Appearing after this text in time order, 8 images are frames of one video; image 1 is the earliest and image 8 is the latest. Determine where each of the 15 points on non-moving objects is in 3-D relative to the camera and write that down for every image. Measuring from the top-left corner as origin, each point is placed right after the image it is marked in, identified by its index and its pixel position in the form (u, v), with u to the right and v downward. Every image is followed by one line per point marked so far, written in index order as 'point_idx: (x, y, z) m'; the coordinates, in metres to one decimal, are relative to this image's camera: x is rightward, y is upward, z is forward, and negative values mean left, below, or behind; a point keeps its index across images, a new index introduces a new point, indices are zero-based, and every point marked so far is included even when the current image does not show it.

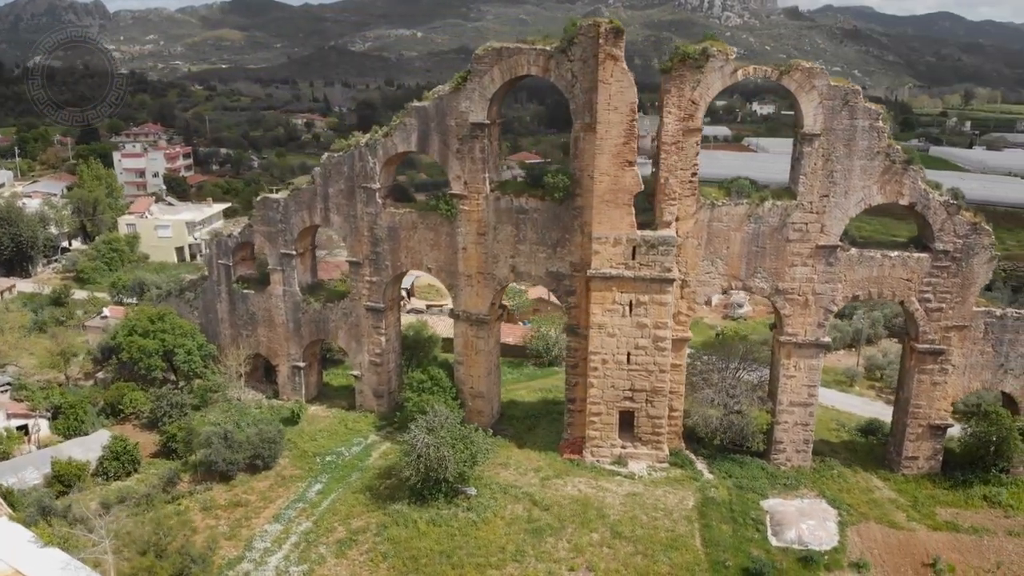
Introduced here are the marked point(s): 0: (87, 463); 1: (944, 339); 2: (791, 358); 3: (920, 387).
0: (-9.6, -3.9, +16.7) m
1: (+10.0, -1.2, +17.0) m
2: (+6.6, -1.7, +17.5) m
3: (+9.6, -2.3, +17.3) m
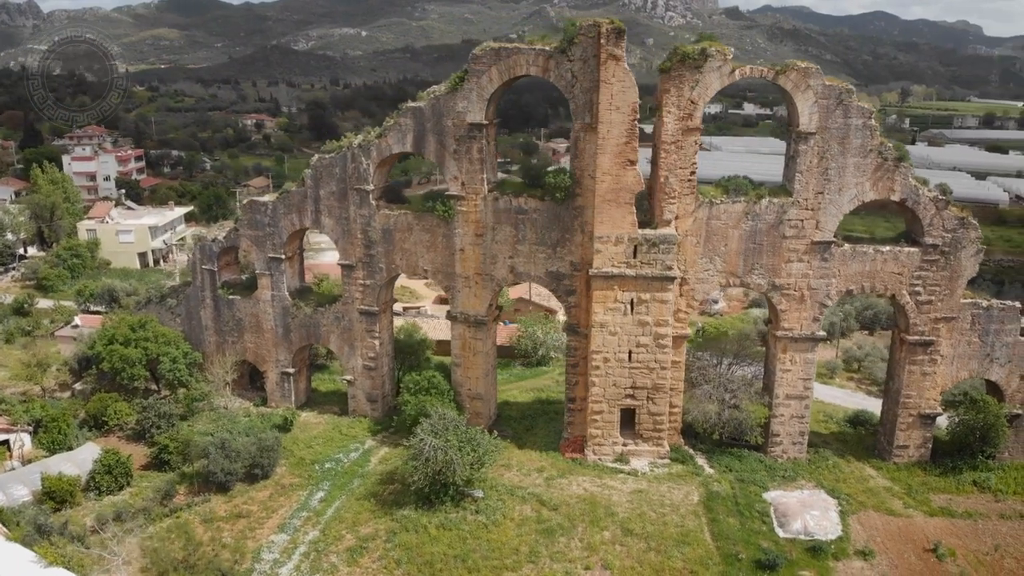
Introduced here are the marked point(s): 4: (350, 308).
0: (-9.4, -4.1, +16.1) m
1: (+10.0, -1.0, +17.6) m
2: (+6.6, -1.5, +17.8) m
3: (+9.6, -2.1, +17.9) m
4: (-4.4, -0.5, +19.9) m
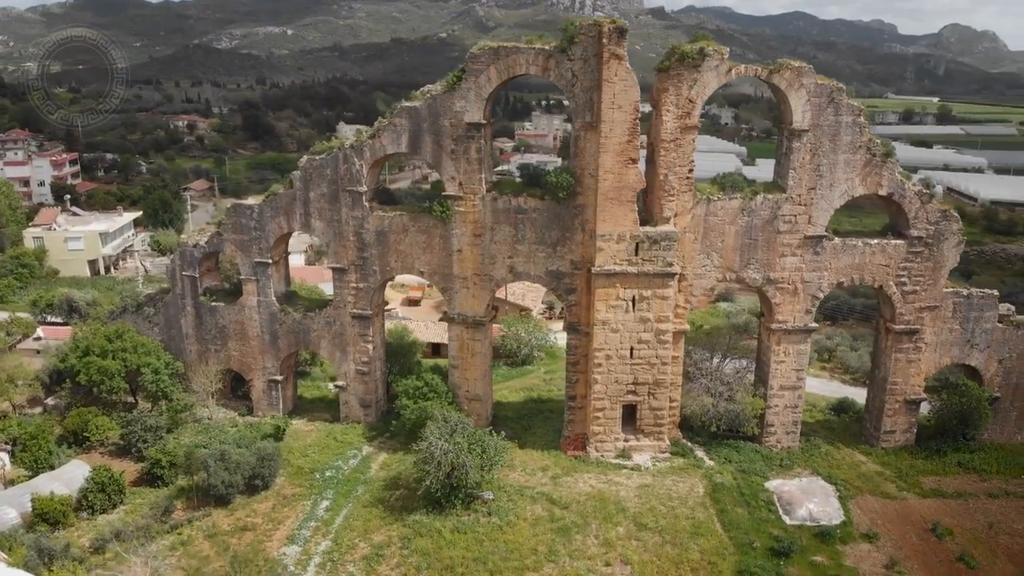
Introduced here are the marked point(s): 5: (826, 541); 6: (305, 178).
0: (-9.1, -4.3, +15.3) m
1: (+10.0, -0.8, +18.3) m
2: (+6.6, -1.4, +18.3) m
3: (+9.6, -1.9, +18.6) m
4: (-4.5, -0.6, +19.4) m
5: (+6.5, -5.2, +15.2) m
6: (-5.2, +2.7, +18.6) m
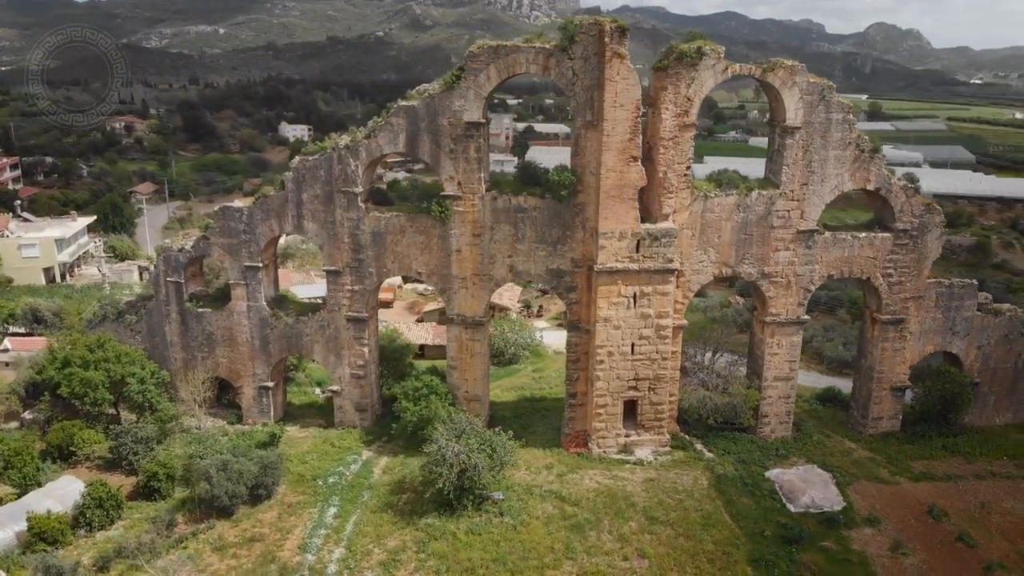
0: (-8.8, -4.5, +14.7) m
1: (+10.0, -0.5, +19.0) m
2: (+6.6, -1.2, +18.7) m
3: (+9.6, -1.7, +19.2) m
4: (-4.5, -0.7, +19.1) m
5: (+6.8, -5.0, +15.6) m
6: (-5.3, +2.6, +18.2) m
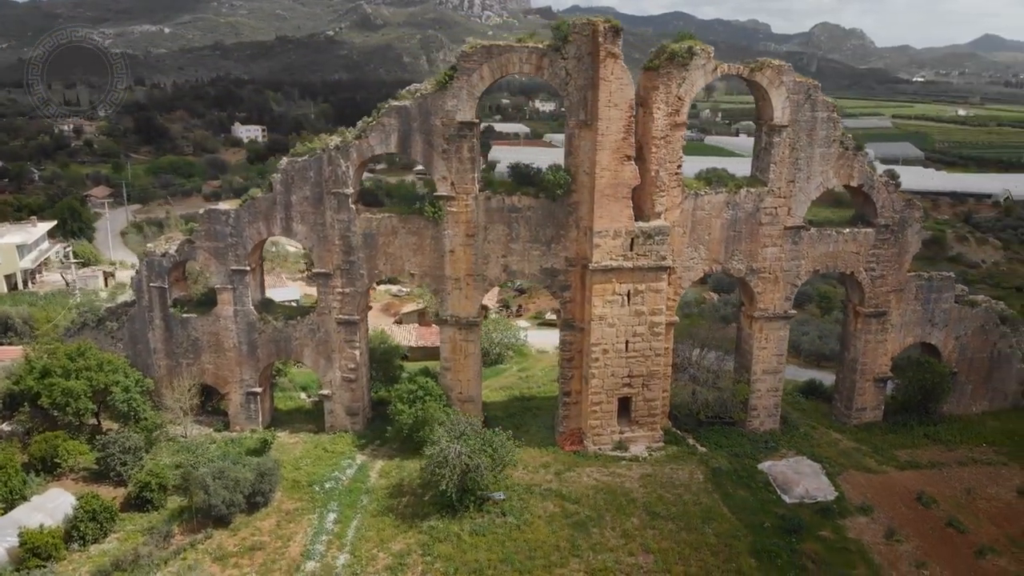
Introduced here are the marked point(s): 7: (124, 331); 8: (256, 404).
0: (-8.7, -4.6, +14.2) m
1: (+9.8, -0.4, +19.5) m
2: (+6.5, -1.1, +19.1) m
3: (+9.4, -1.5, +19.7) m
4: (-4.7, -0.8, +18.9) m
5: (+6.8, -4.9, +16.0) m
6: (-5.5, +2.6, +17.9) m
7: (-10.1, -1.1, +19.4) m
8: (-6.7, -3.1, +19.6) m
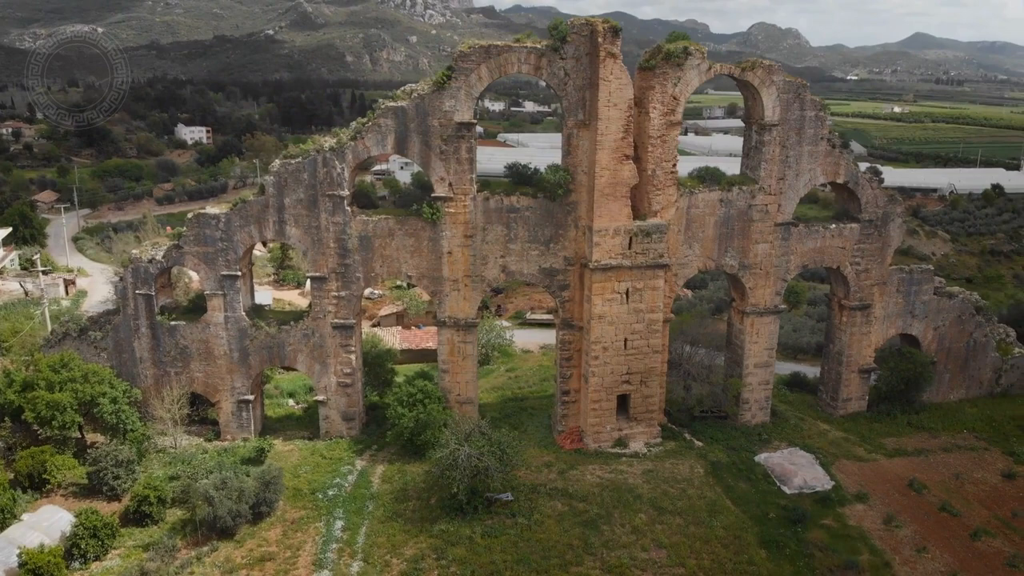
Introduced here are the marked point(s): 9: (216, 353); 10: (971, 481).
0: (-8.4, -4.8, +13.7) m
1: (+9.7, -0.2, +20.1) m
2: (+6.4, -1.0, +19.5) m
3: (+9.3, -1.4, +20.3) m
4: (-4.8, -0.9, +18.6) m
5: (+7.0, -4.8, +16.4) m
6: (-5.5, +2.5, +17.5) m
7: (-10.2, -1.3, +18.8) m
8: (-6.8, -3.2, +19.2) m
9: (-7.5, -1.6, +18.8) m
10: (+10.8, -4.5, +17.5) m
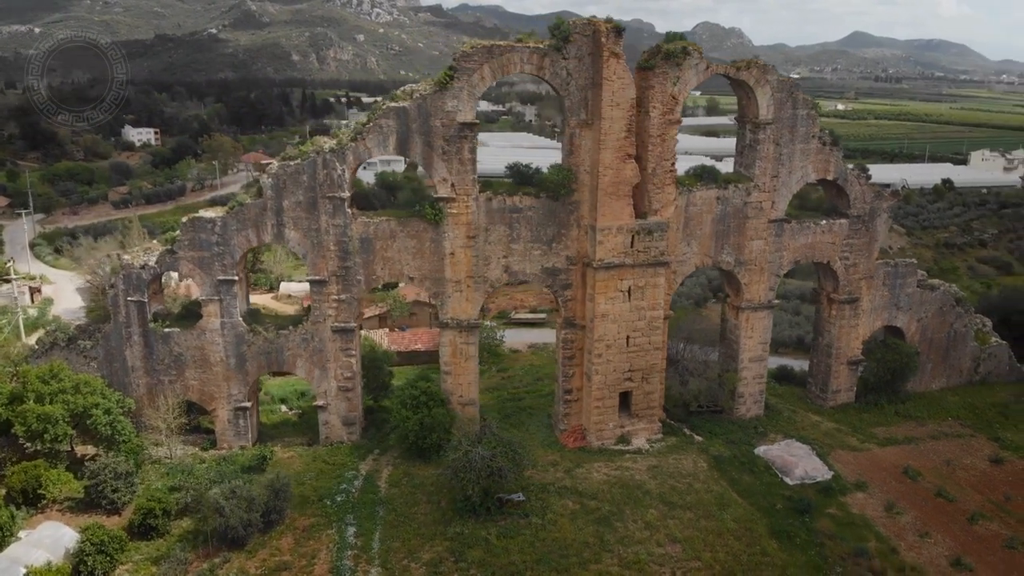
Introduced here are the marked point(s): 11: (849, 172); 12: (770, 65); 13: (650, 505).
0: (-8.0, -4.9, +13.2) m
1: (+9.6, 0.0, +20.6) m
2: (+6.4, -0.9, +19.8) m
3: (+9.2, -1.2, +20.8) m
4: (-4.7, -1.0, +18.3) m
5: (+7.2, -4.7, +16.8) m
6: (-5.5, +2.4, +17.2) m
7: (-10.1, -1.5, +18.2) m
8: (-6.7, -3.3, +18.8) m
9: (-7.4, -1.8, +18.4) m
10: (+11.0, -4.4, +18.1) m
11: (+8.9, +3.1, +19.7) m
12: (+6.3, +5.4, +18.0) m
13: (+3.0, -4.7, +16.2) m
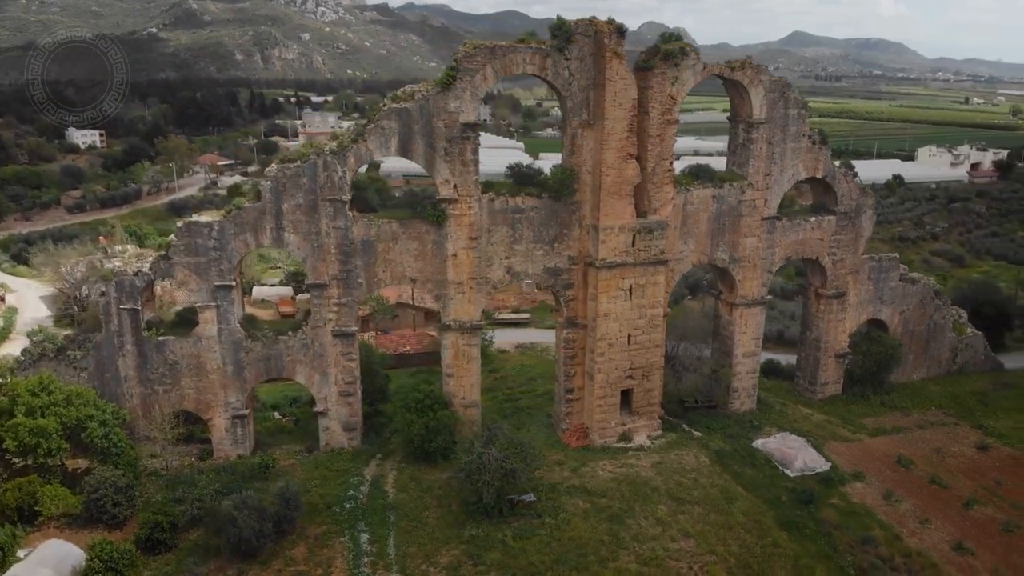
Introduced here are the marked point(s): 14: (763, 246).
0: (-7.6, -5.1, +12.8) m
1: (+9.5, +0.1, +21.2) m
2: (+6.3, -0.8, +20.2) m
3: (+9.1, -1.1, +21.3) m
4: (-4.7, -1.1, +18.0) m
5: (+7.4, -4.6, +17.3) m
6: (-5.4, +2.2, +16.9) m
7: (-10.1, -1.7, +17.6) m
8: (-6.6, -3.5, +18.4) m
9: (-7.3, -1.9, +18.0) m
10: (+11.1, -4.2, +18.8) m
11: (+8.8, +3.2, +20.2) m
12: (+6.2, +5.5, +18.4) m
13: (+3.2, -4.7, +16.4) m
14: (+6.7, +1.1, +19.8) m
